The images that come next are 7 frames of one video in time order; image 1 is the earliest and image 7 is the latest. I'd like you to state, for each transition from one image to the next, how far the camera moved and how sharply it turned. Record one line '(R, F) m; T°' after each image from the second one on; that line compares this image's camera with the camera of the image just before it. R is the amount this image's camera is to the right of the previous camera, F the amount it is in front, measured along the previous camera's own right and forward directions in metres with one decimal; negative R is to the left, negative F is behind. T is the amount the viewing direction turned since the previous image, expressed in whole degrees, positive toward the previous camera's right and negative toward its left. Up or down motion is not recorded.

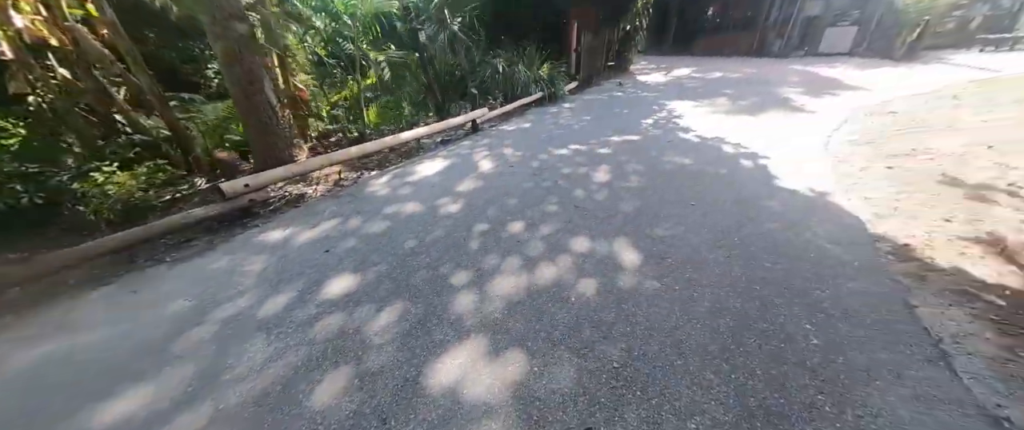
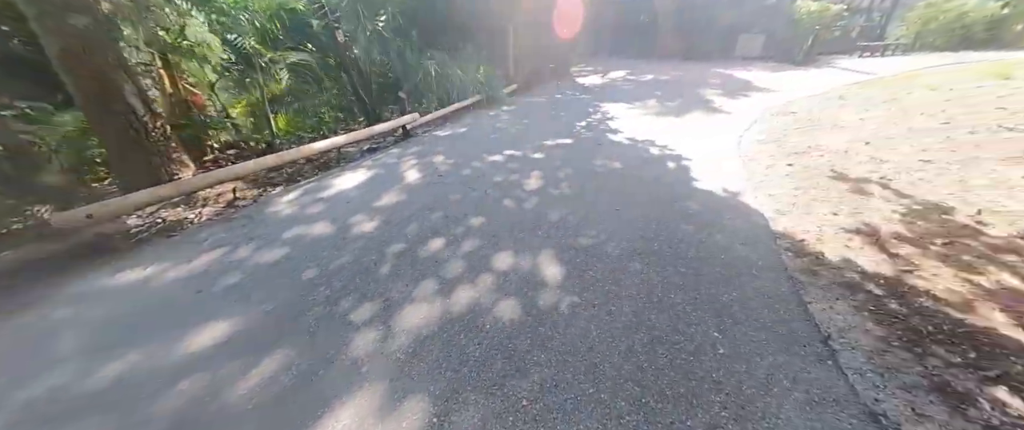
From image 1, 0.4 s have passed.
(+0.3, +0.1) m; +8°
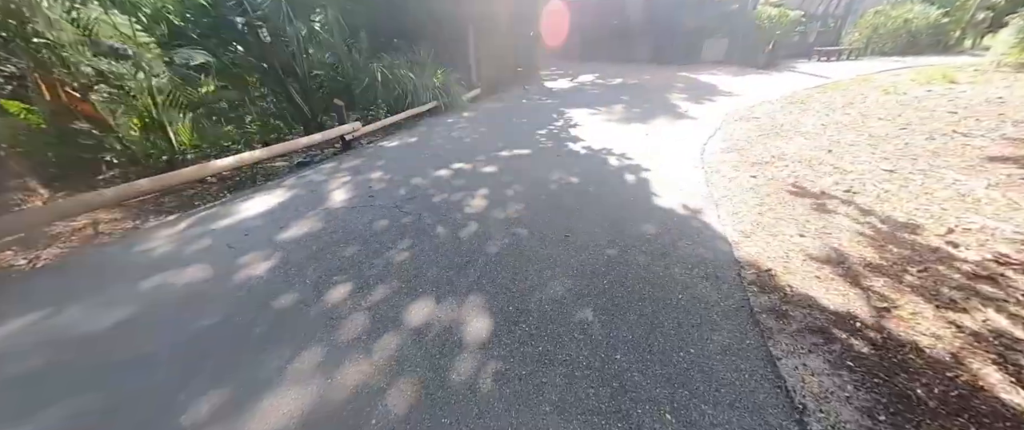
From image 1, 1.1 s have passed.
(+0.4, +0.4) m; +3°
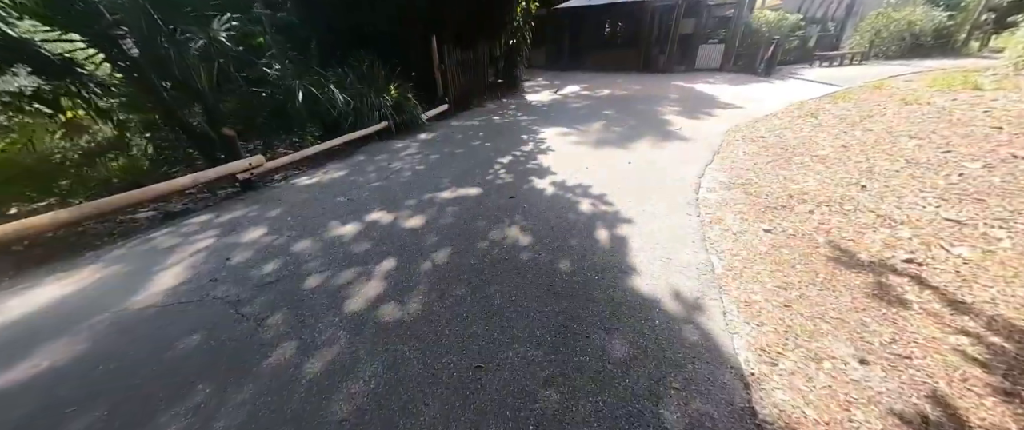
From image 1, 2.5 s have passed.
(+0.6, +0.9) m; 0°
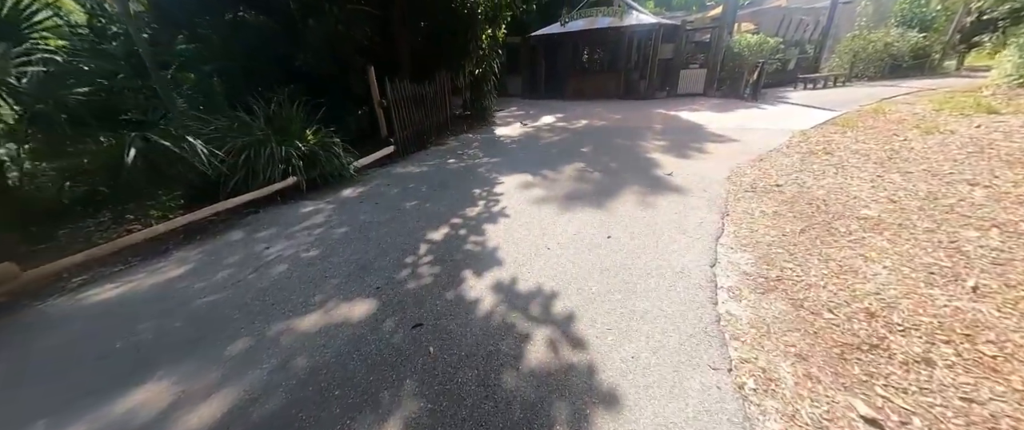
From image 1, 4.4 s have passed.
(+0.5, +1.2) m; +2°
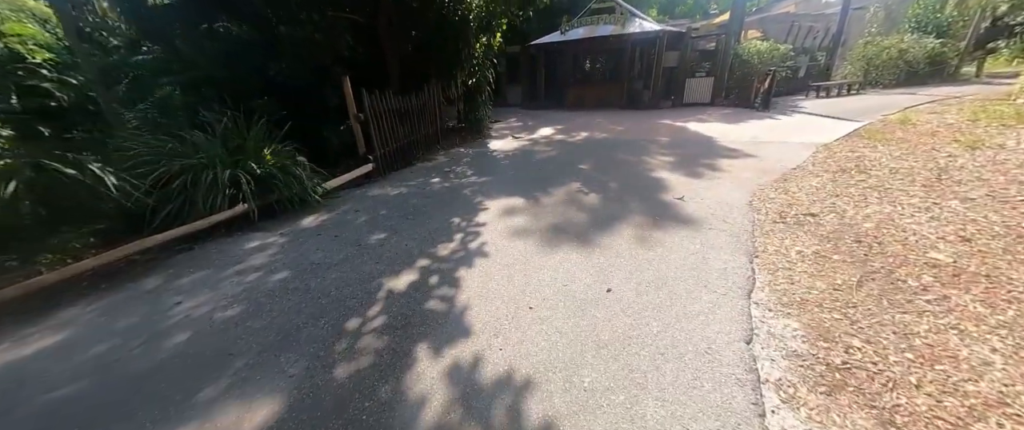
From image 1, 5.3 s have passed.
(+0.2, +0.6) m; -1°
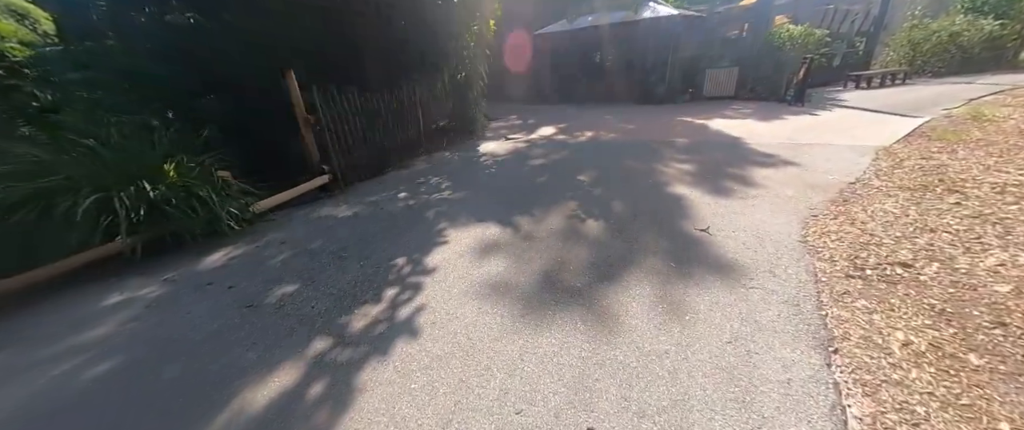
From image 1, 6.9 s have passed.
(+0.4, +1.0) m; -2°
